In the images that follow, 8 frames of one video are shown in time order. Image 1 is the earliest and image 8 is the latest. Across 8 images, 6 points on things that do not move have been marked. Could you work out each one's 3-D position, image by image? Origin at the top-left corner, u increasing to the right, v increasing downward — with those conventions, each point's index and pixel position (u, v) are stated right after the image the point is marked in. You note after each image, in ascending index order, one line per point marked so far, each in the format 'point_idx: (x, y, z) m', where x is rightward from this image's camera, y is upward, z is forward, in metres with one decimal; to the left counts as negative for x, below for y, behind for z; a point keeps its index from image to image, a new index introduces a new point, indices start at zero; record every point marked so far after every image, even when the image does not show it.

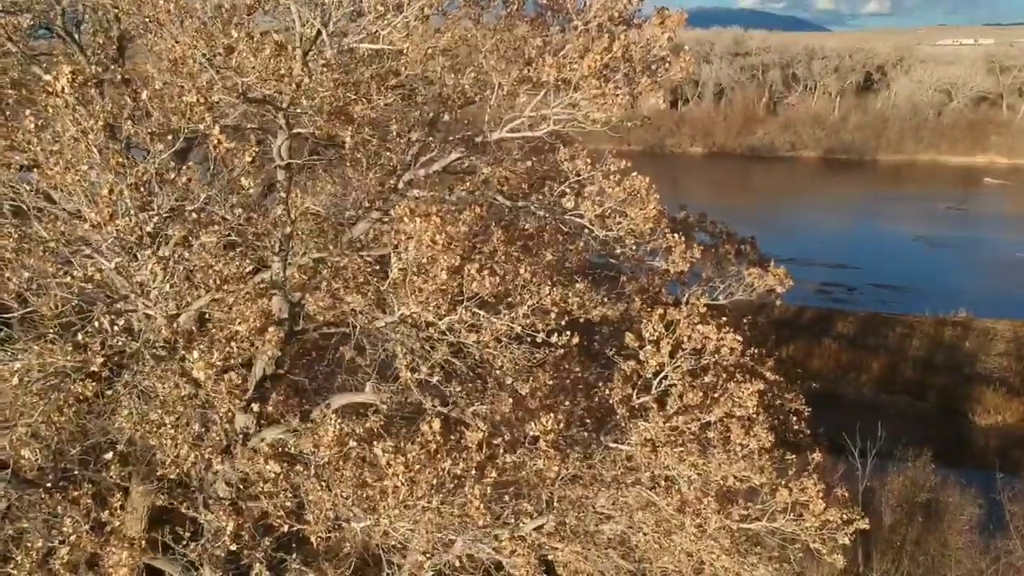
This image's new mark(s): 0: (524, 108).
0: (+0.2, +1.8, +8.9) m
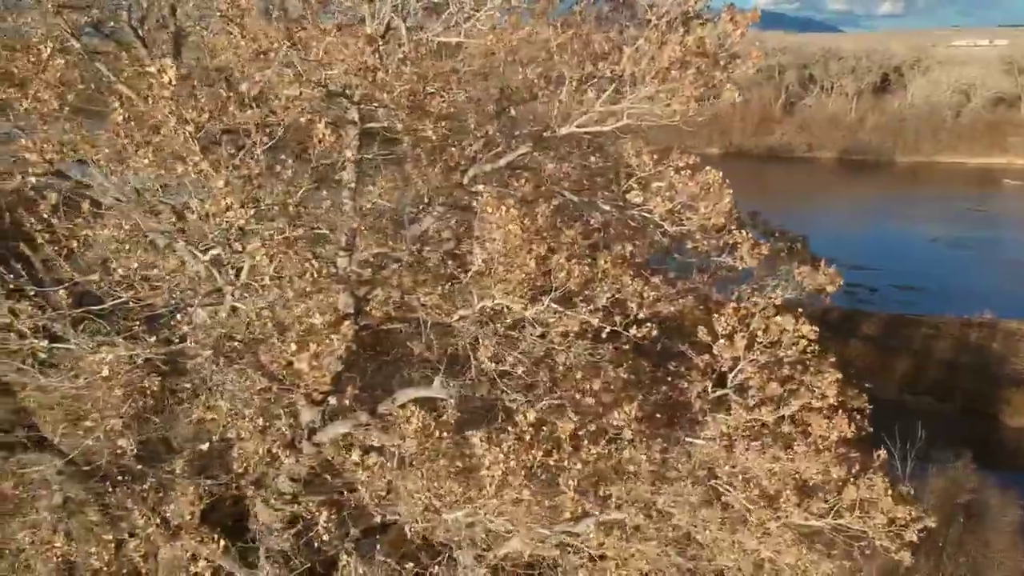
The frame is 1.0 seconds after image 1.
0: (+0.8, +1.8, +8.9) m
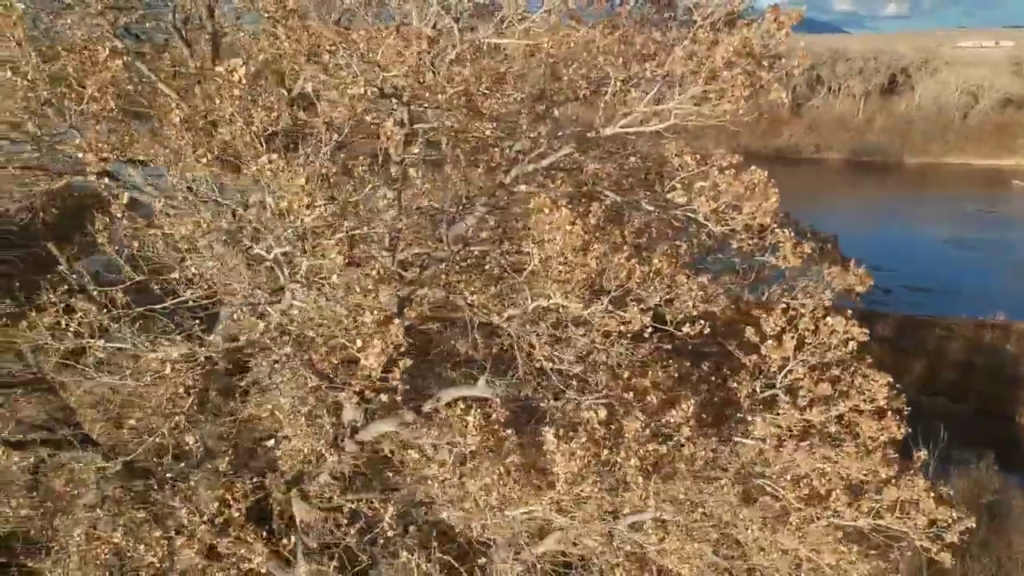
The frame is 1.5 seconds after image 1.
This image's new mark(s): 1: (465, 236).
0: (+1.3, +1.8, +8.9) m
1: (-0.5, +0.6, +9.6) m
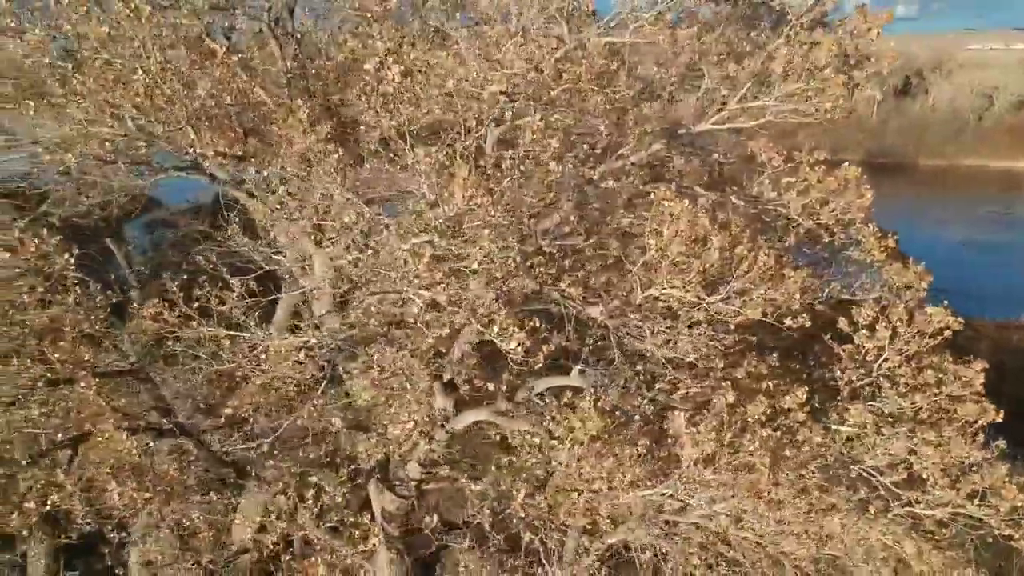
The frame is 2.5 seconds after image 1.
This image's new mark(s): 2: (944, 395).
0: (+2.2, +1.9, +9.1) m
1: (+0.5, +0.6, +9.8) m
2: (+3.9, -1.0, +8.0) m
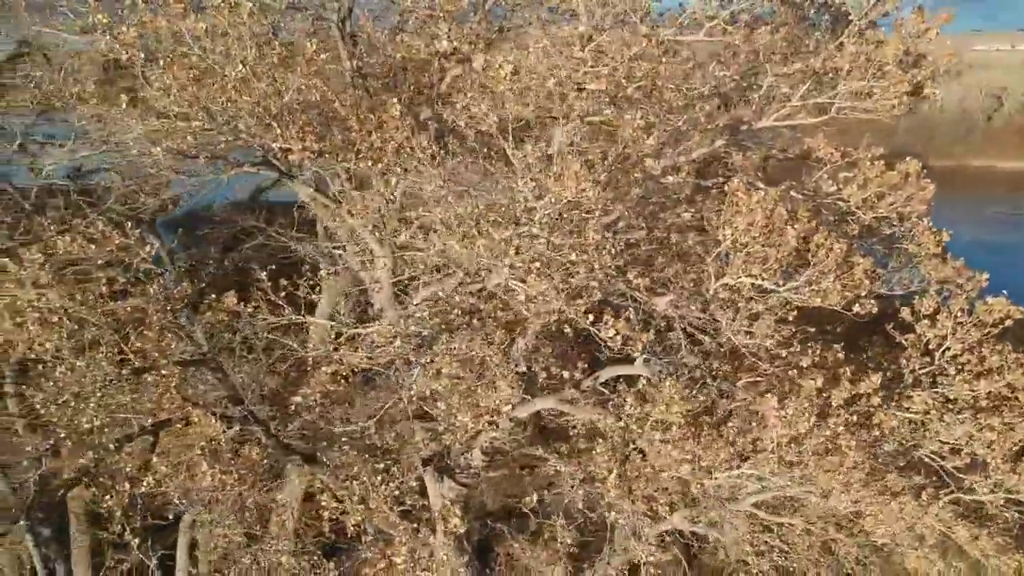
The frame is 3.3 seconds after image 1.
0: (+3.0, +2.0, +9.4) m
1: (+1.2, +0.7, +10.1) m
2: (+4.6, -0.9, +8.3) m
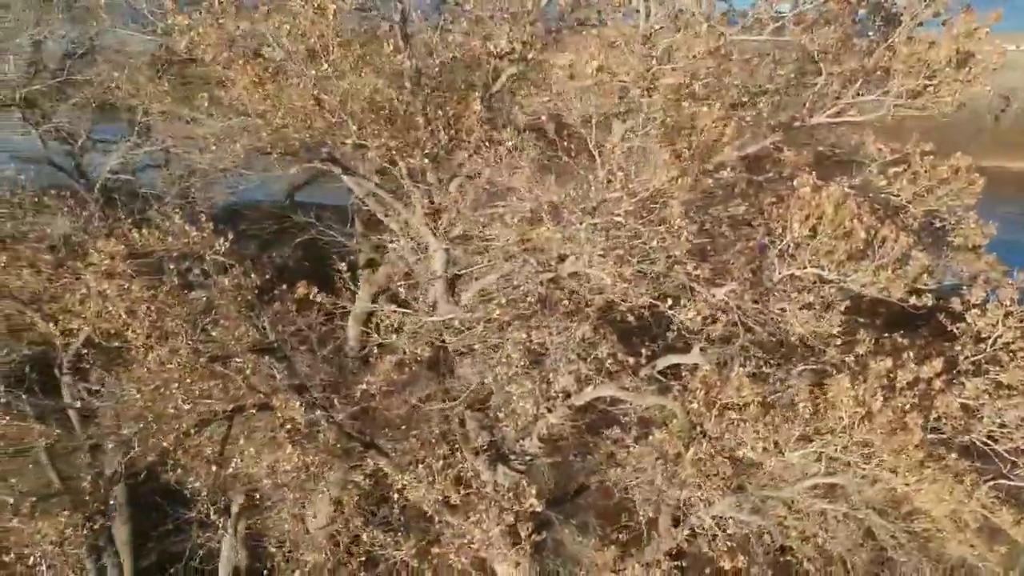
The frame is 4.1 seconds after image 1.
0: (+3.6, +2.1, +9.7) m
1: (+1.8, +0.8, +10.5) m
2: (+5.3, -0.8, +8.6) m
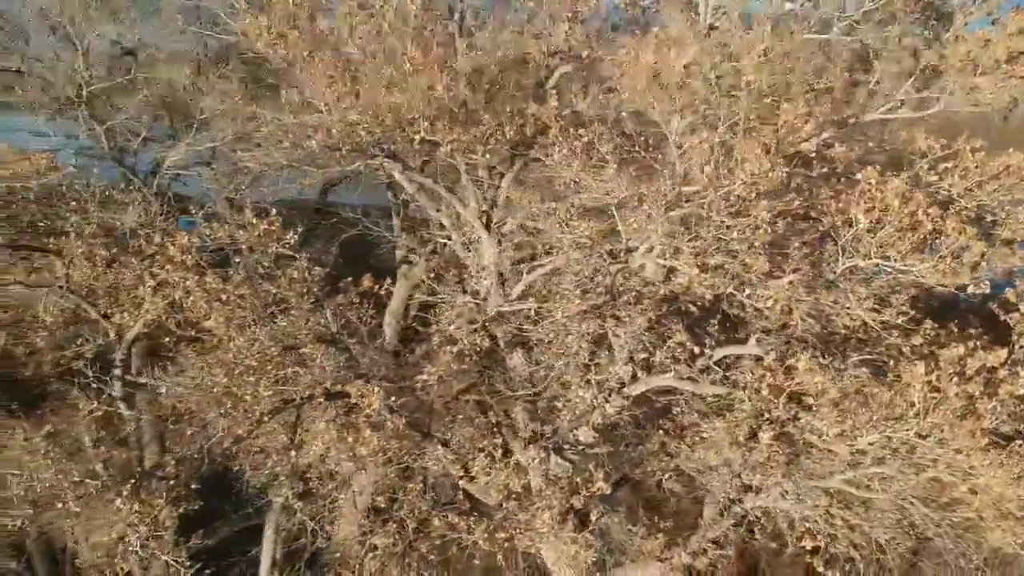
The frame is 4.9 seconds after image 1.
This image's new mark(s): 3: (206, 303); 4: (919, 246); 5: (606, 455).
0: (+4.3, +2.2, +10.0) m
1: (+2.5, +0.9, +10.7) m
2: (+5.9, -0.7, +8.8) m
3: (-3.1, -0.2, +9.1) m
4: (+4.0, +0.4, +8.8) m
5: (+1.2, -2.1, +11.2) m
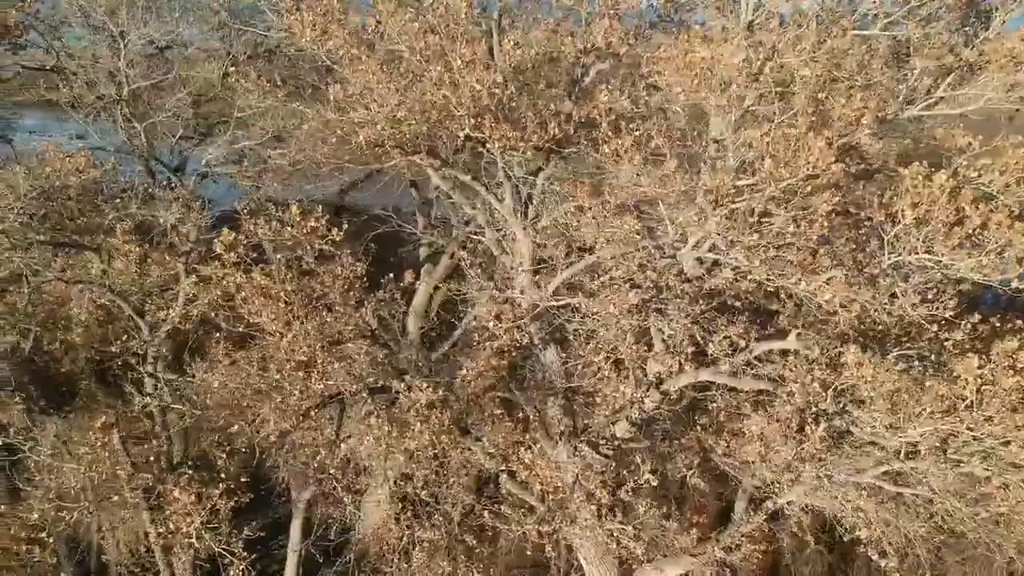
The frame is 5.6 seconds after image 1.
0: (+4.8, +2.2, +10.0) m
1: (+3.0, +1.0, +10.8) m
2: (+6.4, -0.7, +8.9) m
3: (-2.7, -0.1, +9.1) m
4: (+4.5, +0.5, +8.9) m
5: (+1.7, -2.1, +11.2) m
